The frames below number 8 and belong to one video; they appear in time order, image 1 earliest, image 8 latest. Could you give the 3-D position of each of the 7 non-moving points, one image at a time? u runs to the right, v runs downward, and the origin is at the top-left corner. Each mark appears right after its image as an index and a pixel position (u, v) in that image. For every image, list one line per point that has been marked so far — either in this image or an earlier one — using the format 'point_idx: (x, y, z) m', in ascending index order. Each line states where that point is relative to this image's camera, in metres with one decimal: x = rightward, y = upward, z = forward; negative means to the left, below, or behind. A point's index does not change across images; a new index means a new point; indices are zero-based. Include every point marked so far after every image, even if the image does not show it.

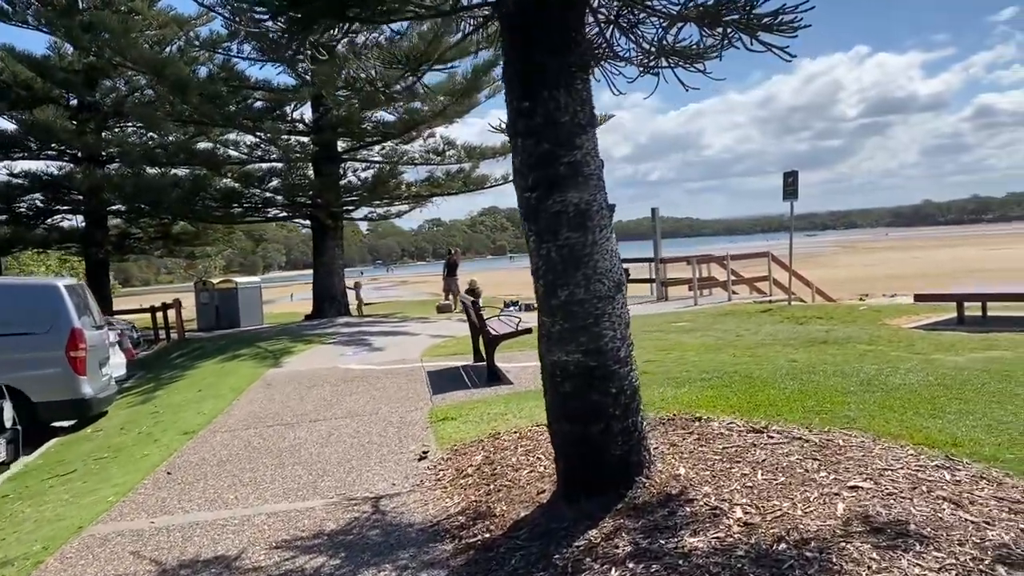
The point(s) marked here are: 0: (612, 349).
0: (+0.4, -0.2, +3.4) m
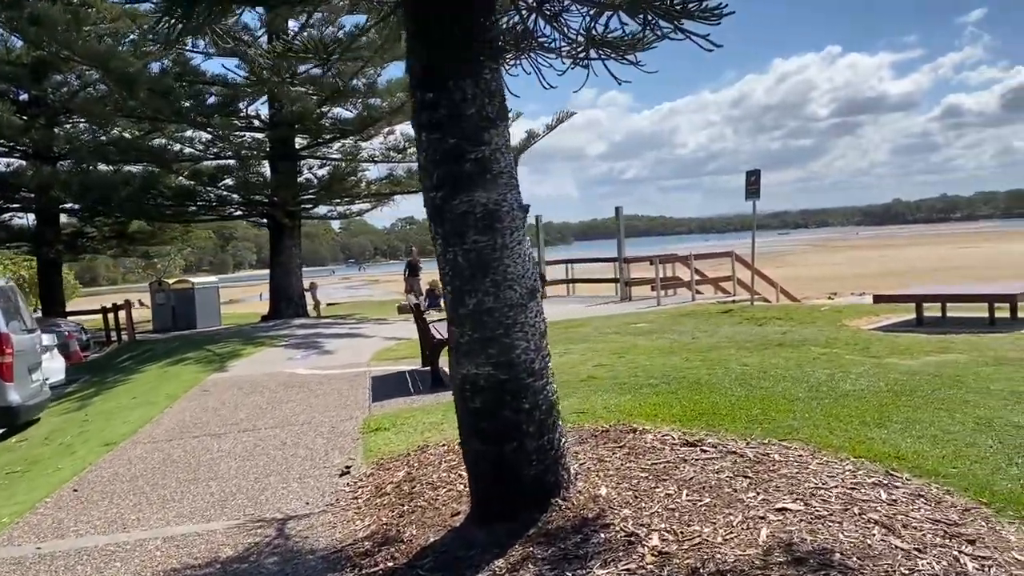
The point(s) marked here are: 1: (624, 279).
0: (0.0, -0.3, +3.2) m
1: (+2.3, +0.2, +18.1) m
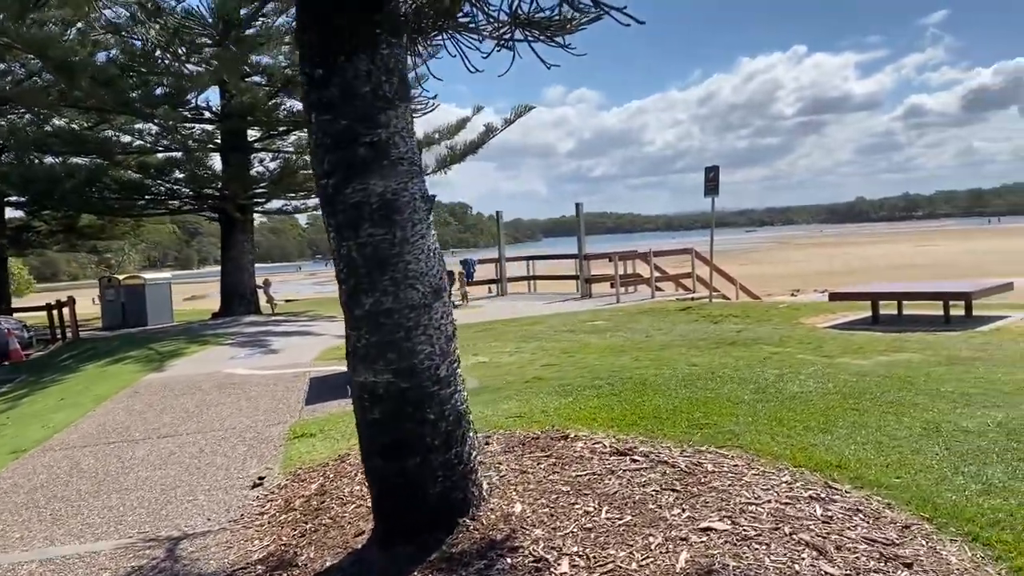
0: (-0.3, -0.3, +2.9) m
1: (+1.5, +0.3, +17.9) m
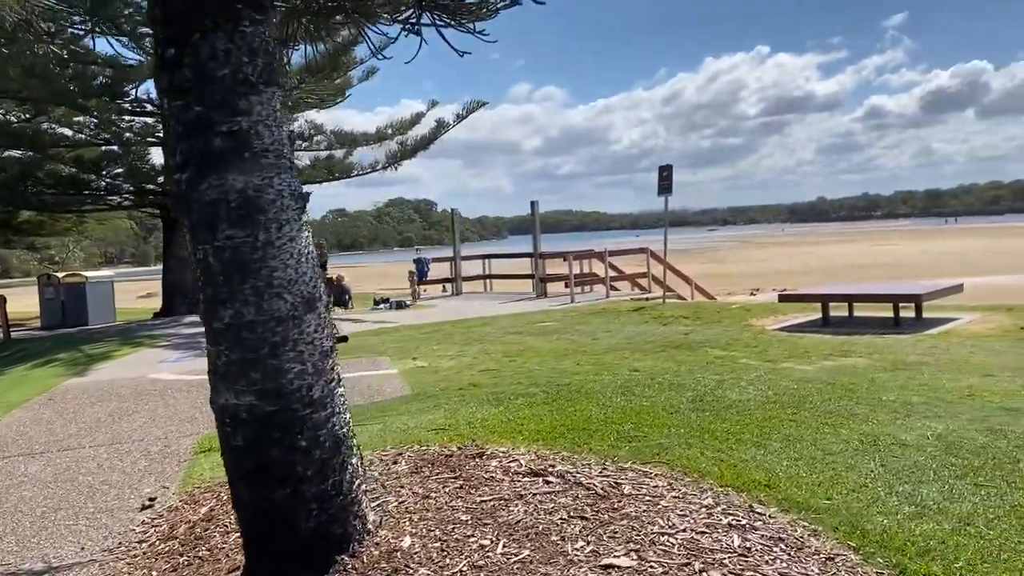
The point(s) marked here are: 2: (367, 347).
0: (-0.6, -0.3, +2.6) m
1: (+0.5, +0.3, +17.6) m
2: (-1.6, -0.7, +9.8) m
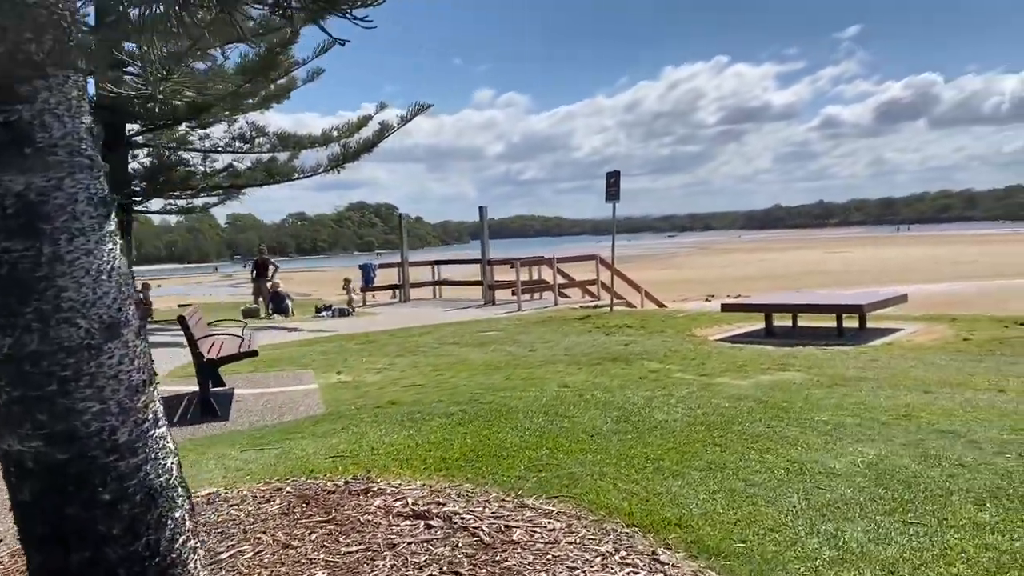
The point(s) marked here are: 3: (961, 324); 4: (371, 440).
0: (-1.0, -0.4, +2.1) m
1: (-0.5, +0.1, +17.2) m
2: (-2.4, -0.8, +9.4) m
3: (+5.5, -0.4, +10.6) m
4: (-0.8, -0.9, +5.0) m
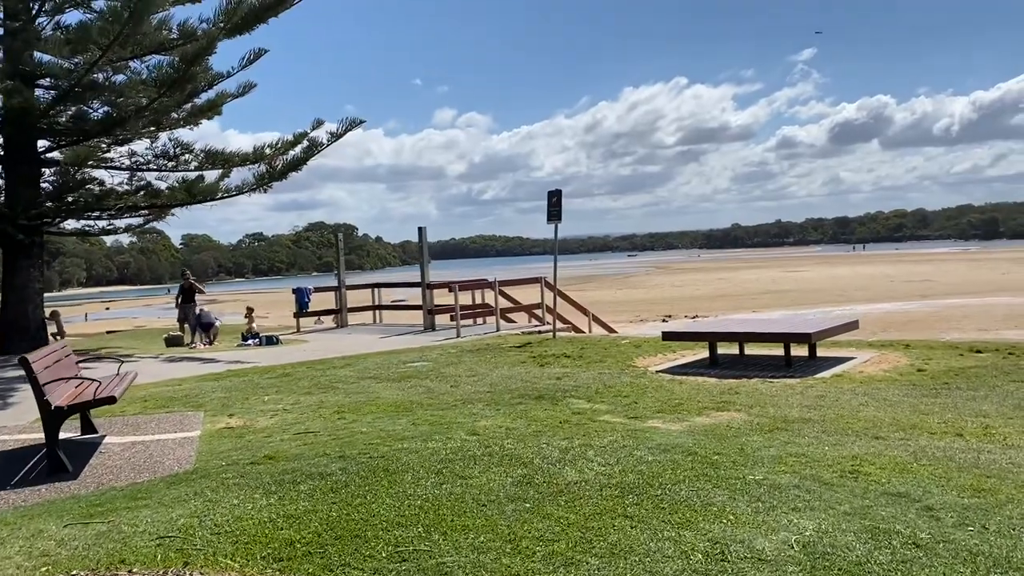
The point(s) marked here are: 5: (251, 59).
0: (-1.5, -0.5, +1.3) m
1: (-1.7, -0.4, +16.4) m
2: (-3.1, -1.1, +8.4) m
3: (+4.7, -0.7, +10.0) m
4: (-1.4, -1.1, +4.2) m
5: (-4.6, +4.1, +15.3) m
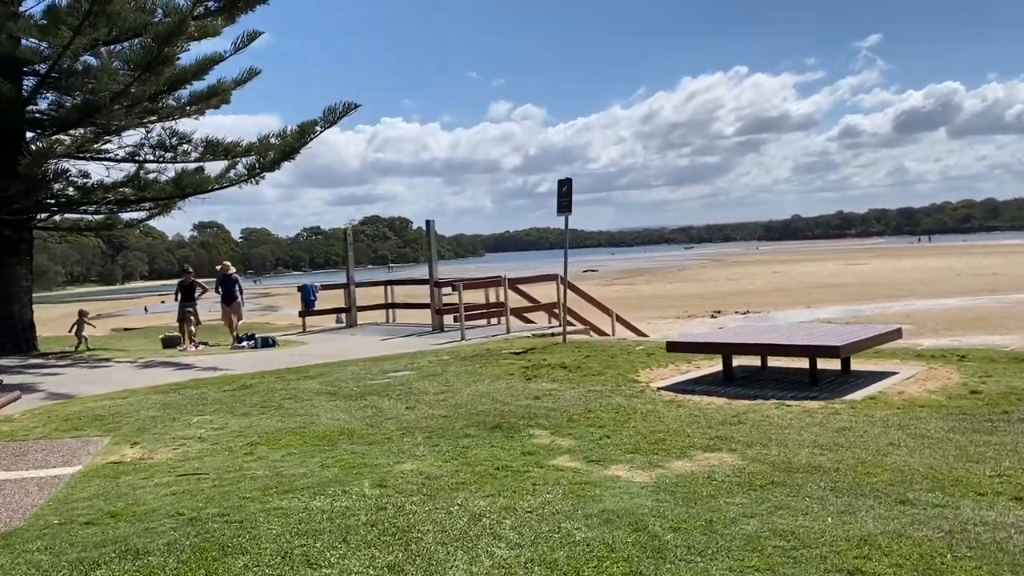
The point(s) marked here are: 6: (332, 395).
0: (-2.2, -0.6, +0.2) m
1: (-1.4, -0.3, +15.3) m
2: (-3.4, -1.1, +7.4) m
3: (+4.5, -0.8, +8.5) m
4: (-1.9, -1.2, +3.1) m
5: (-4.4, +4.1, +14.3) m
6: (-1.7, -1.0, +8.2) m
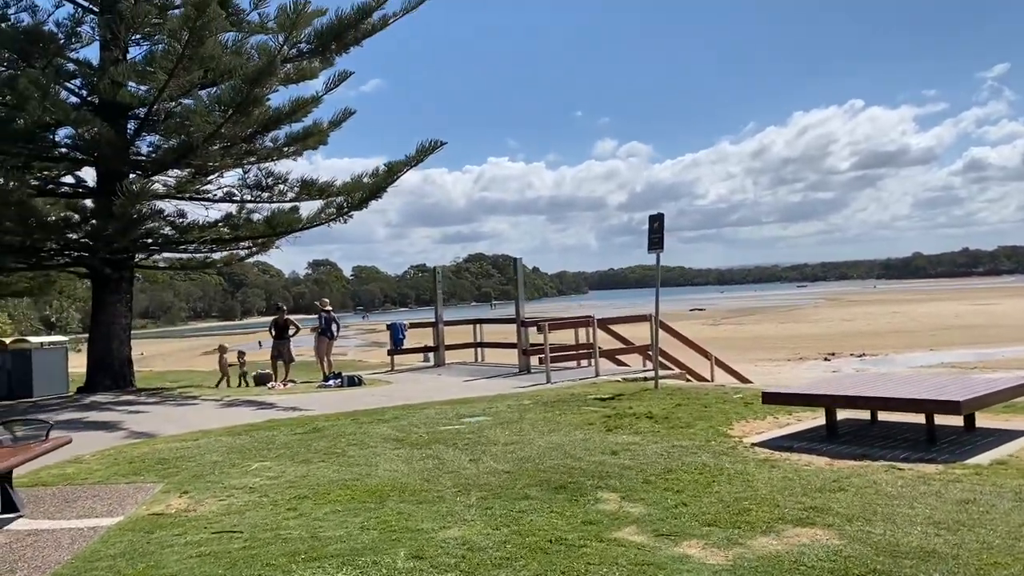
0: (-2.5, -0.6, -0.1) m
1: (+0.1, -1.0, +14.8) m
2: (-2.8, -1.4, +7.2) m
3: (+5.2, -1.2, +7.4) m
4: (-1.9, -1.3, +2.7) m
5: (-3.0, +3.4, +14.4) m
6: (-1.0, -1.4, +7.8) m
